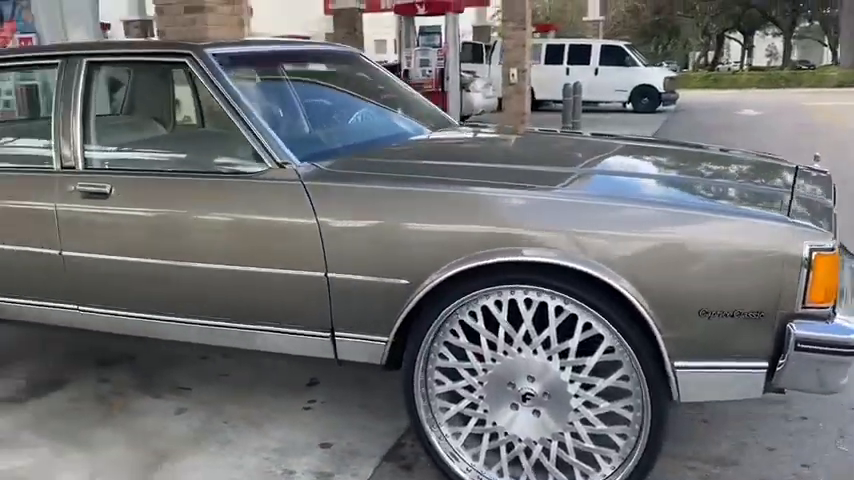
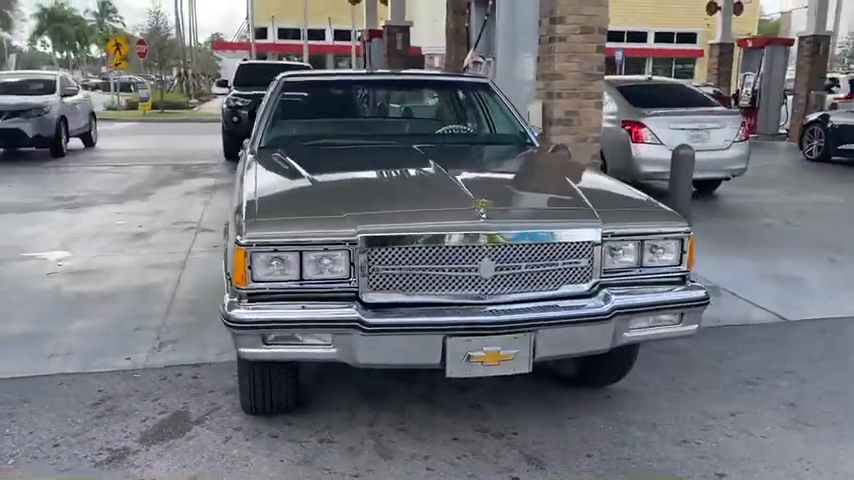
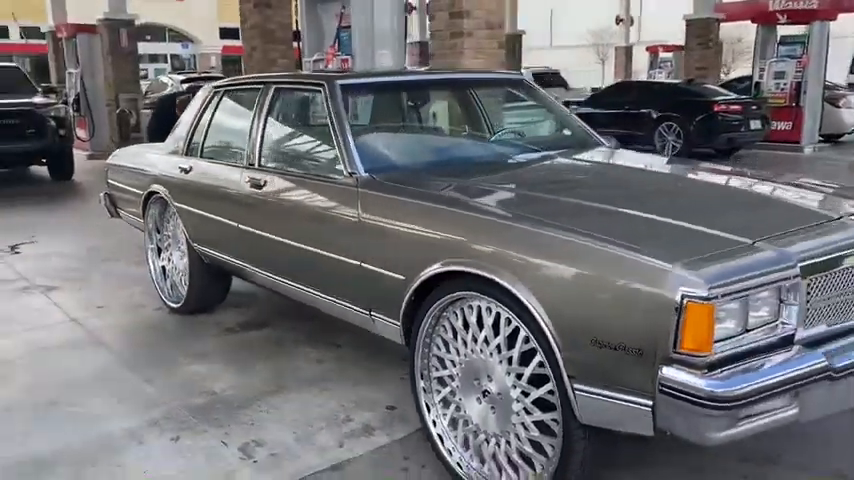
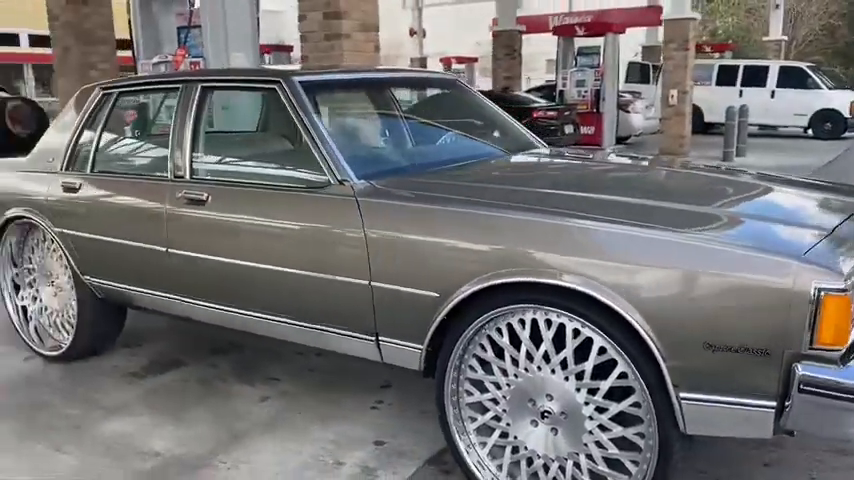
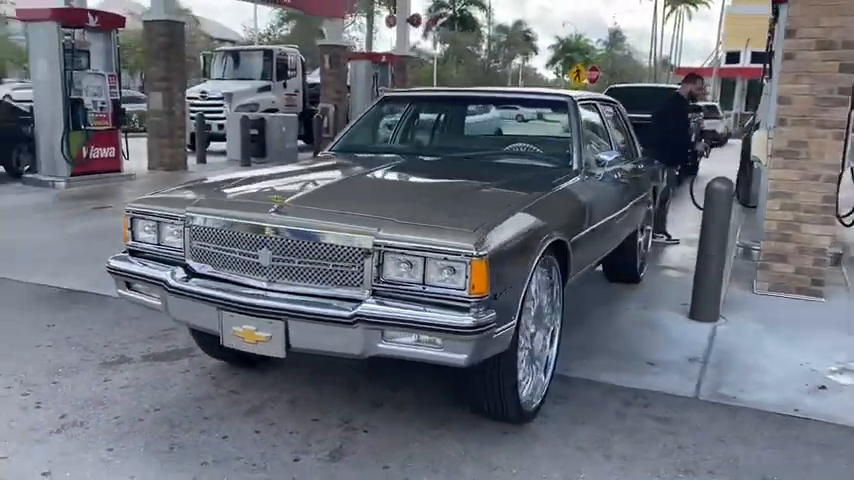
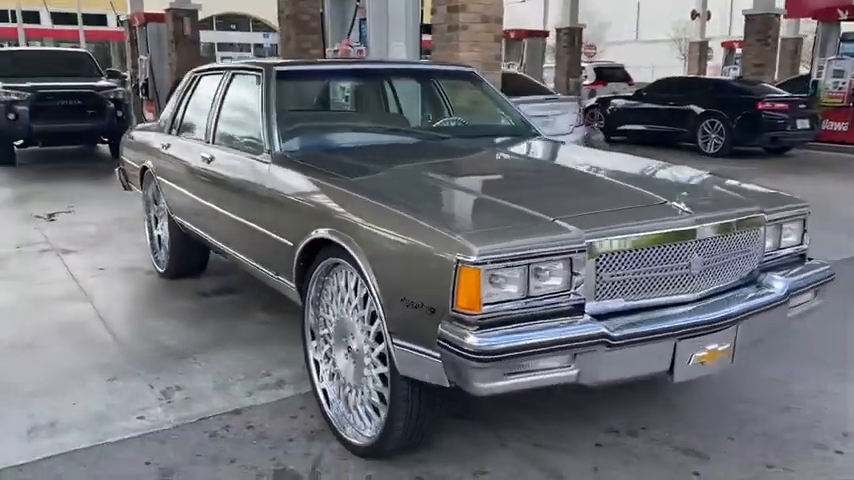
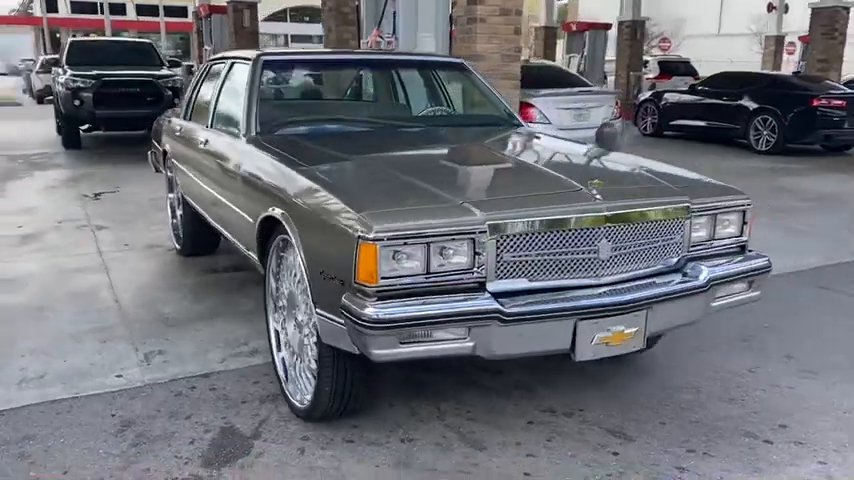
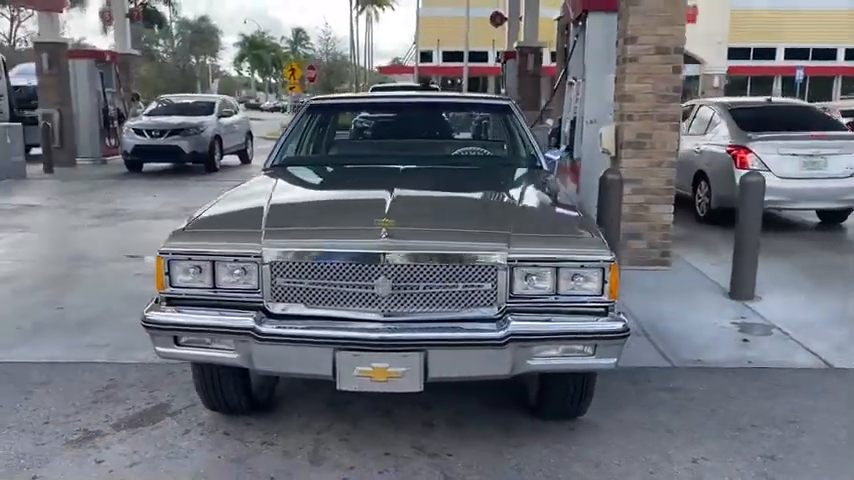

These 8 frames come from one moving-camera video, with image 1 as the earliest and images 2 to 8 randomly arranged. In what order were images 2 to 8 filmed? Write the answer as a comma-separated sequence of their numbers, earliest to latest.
4, 3, 6, 7, 2, 8, 5
